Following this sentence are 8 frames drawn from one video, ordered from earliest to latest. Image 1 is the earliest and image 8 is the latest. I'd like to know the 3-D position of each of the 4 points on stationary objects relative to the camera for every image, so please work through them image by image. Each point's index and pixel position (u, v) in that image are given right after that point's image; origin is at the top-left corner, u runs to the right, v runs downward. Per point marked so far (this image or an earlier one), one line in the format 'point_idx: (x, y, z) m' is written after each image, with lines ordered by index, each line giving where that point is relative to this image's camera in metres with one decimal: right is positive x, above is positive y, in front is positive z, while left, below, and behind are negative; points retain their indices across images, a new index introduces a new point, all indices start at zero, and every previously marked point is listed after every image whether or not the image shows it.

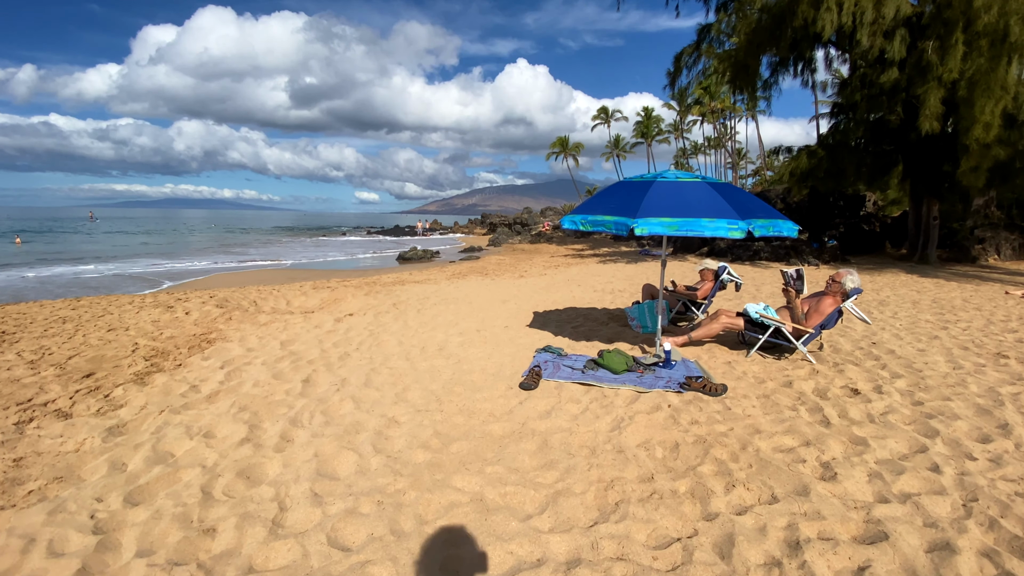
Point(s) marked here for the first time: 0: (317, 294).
0: (-4.3, -0.1, +10.4) m
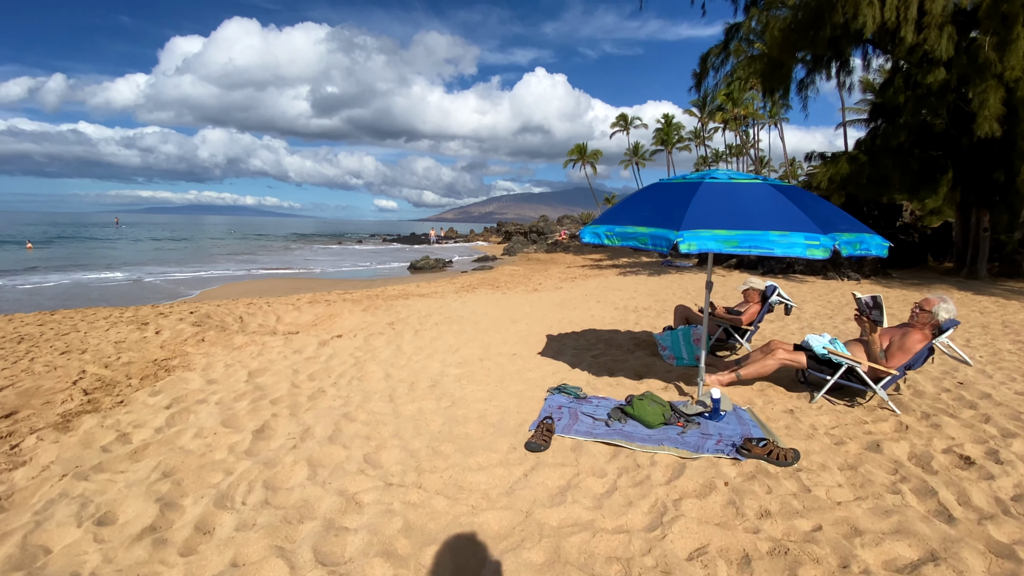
0: (-4.1, -0.4, +9.6) m
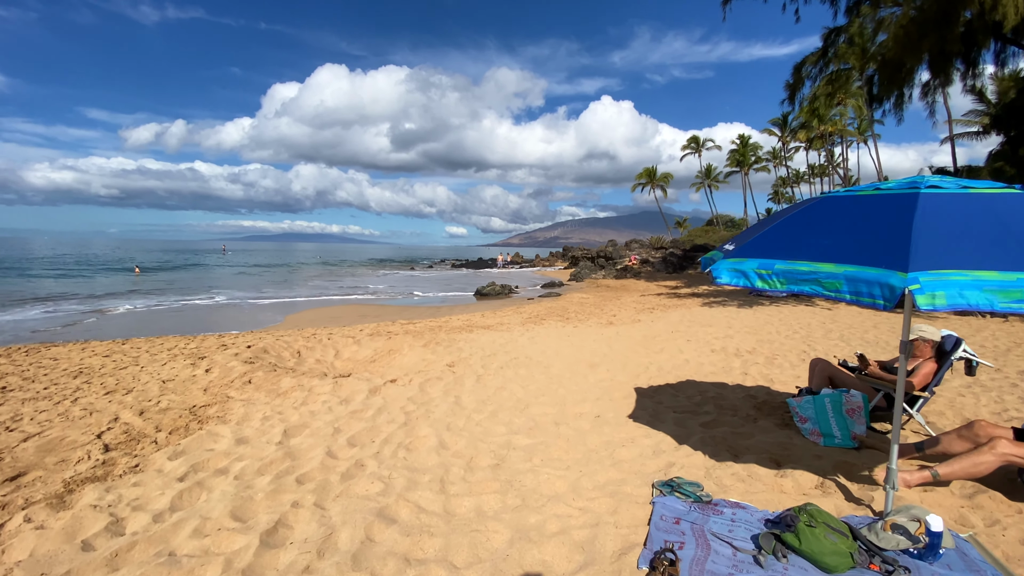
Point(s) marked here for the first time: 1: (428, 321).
0: (-2.7, -1.0, +8.9) m
1: (-2.1, -0.8, +11.9) m
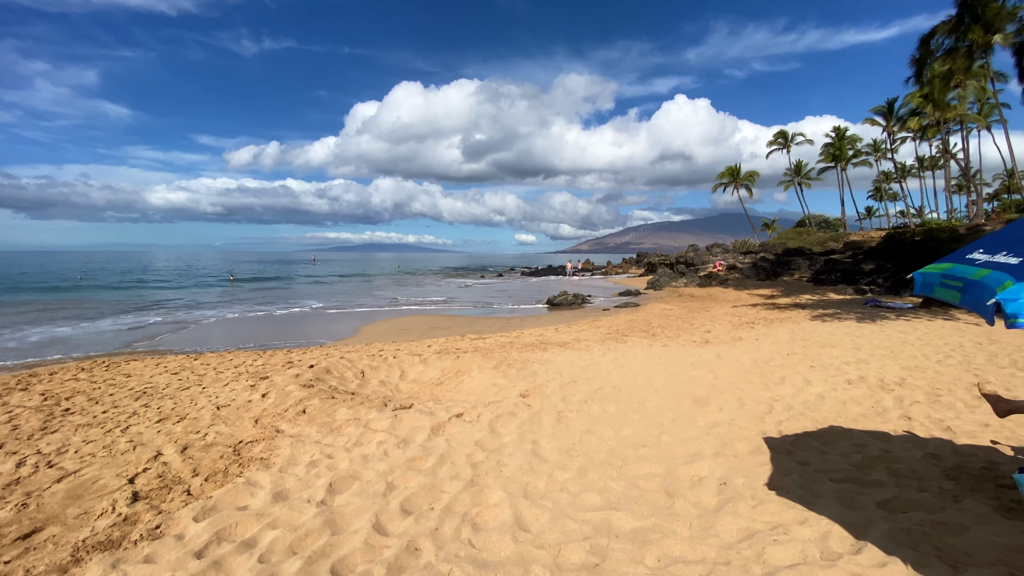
0: (-1.3, -1.3, +8.2) m
1: (-0.3, -1.1, +11.1) m
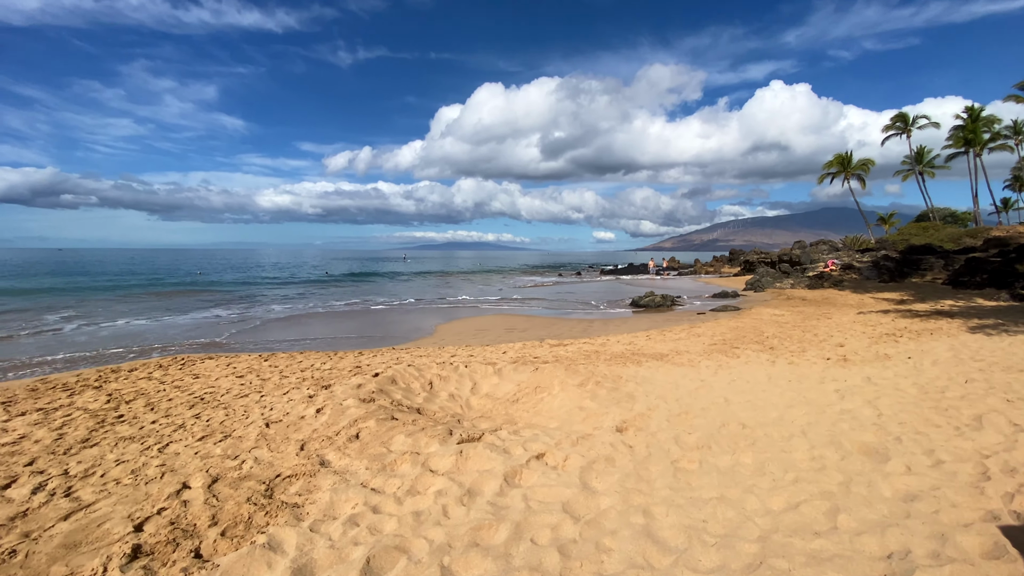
0: (0.0, -1.3, +7.2) m
1: (+1.5, -1.1, +9.8) m
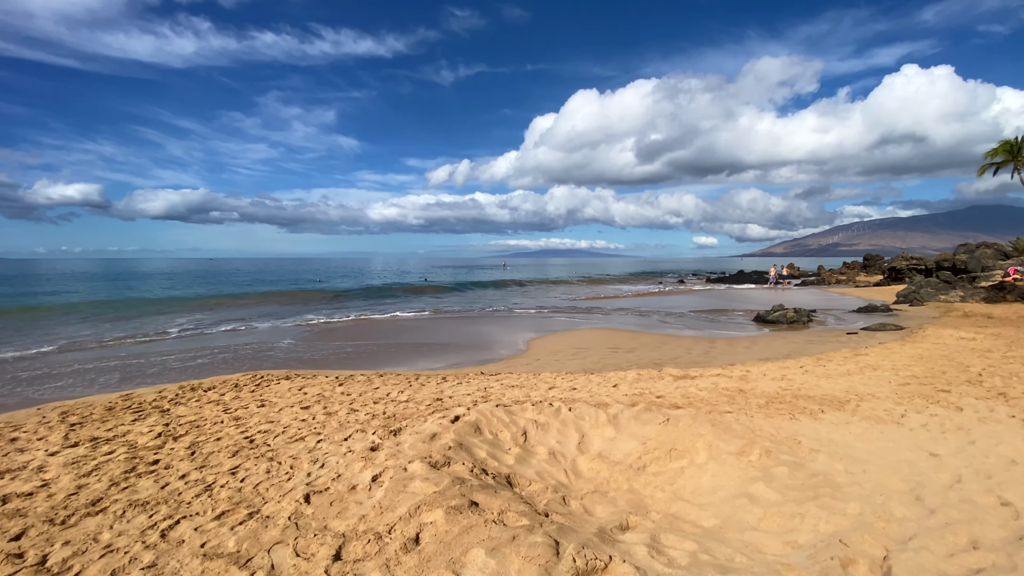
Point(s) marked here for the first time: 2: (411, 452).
0: (+1.3, -1.5, +5.3) m
1: (+3.3, -1.4, +7.7) m
2: (-0.9, -1.5, +4.3) m
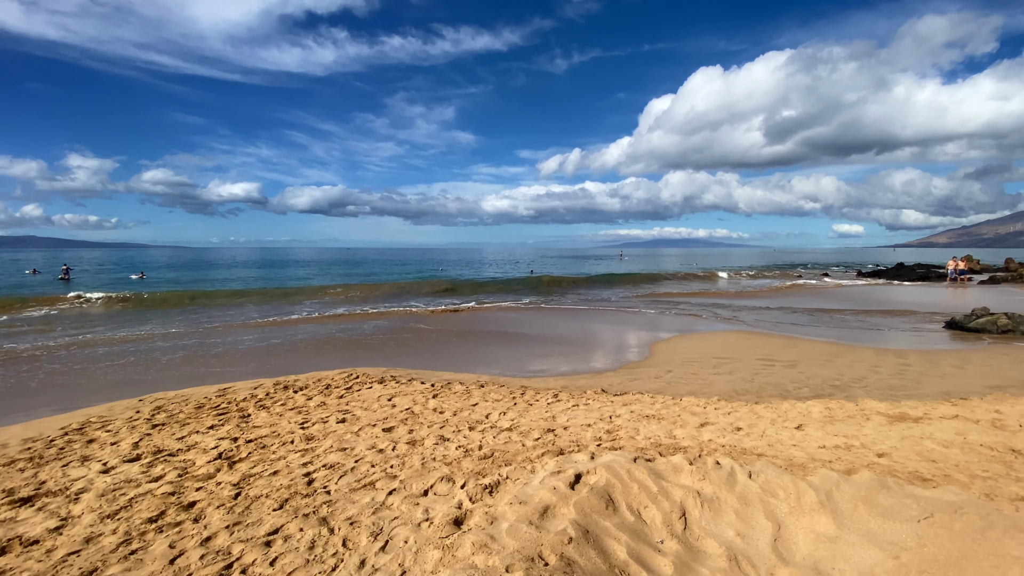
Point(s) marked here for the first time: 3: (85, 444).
0: (+2.4, -1.5, +3.3) m
1: (+4.9, -1.5, +5.2) m
2: (0.0, -1.5, +2.8) m
3: (-4.7, -1.7, +5.2) m
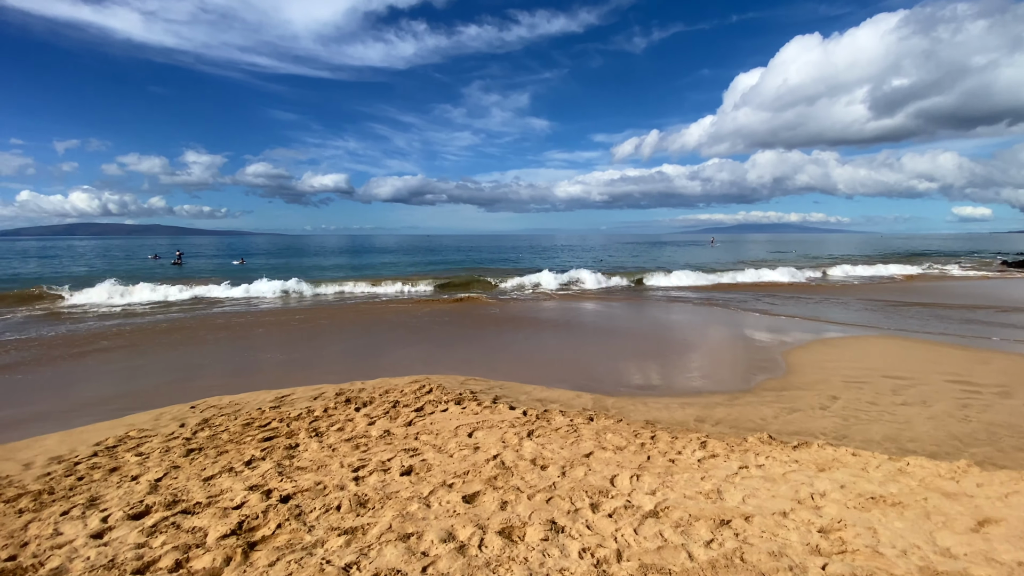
0: (+3.1, -1.7, +1.2) m
1: (+5.8, -1.6, +2.6) m
2: (+0.6, -1.6, +1.0) m
3: (-3.6, -1.6, +4.2) m
